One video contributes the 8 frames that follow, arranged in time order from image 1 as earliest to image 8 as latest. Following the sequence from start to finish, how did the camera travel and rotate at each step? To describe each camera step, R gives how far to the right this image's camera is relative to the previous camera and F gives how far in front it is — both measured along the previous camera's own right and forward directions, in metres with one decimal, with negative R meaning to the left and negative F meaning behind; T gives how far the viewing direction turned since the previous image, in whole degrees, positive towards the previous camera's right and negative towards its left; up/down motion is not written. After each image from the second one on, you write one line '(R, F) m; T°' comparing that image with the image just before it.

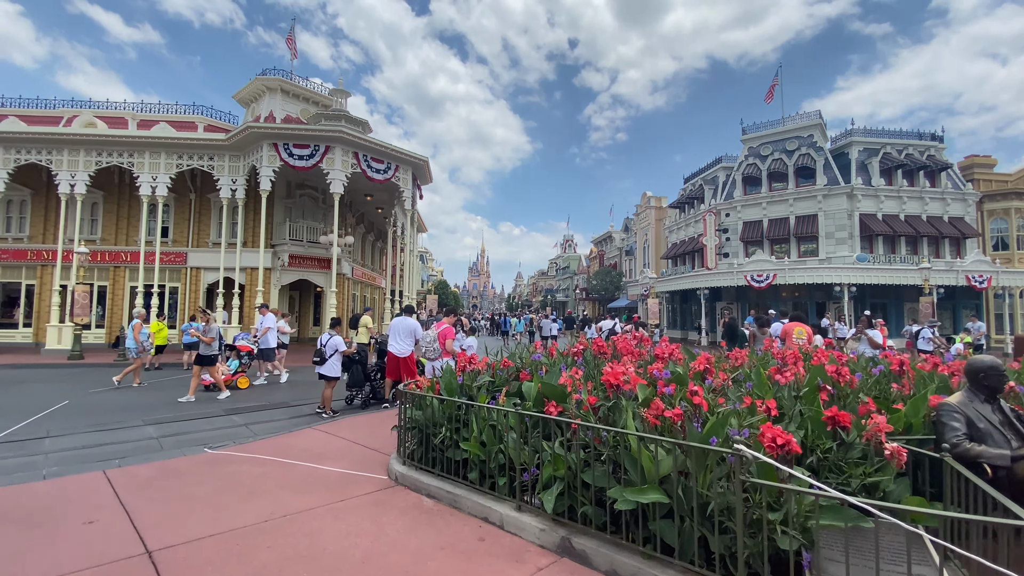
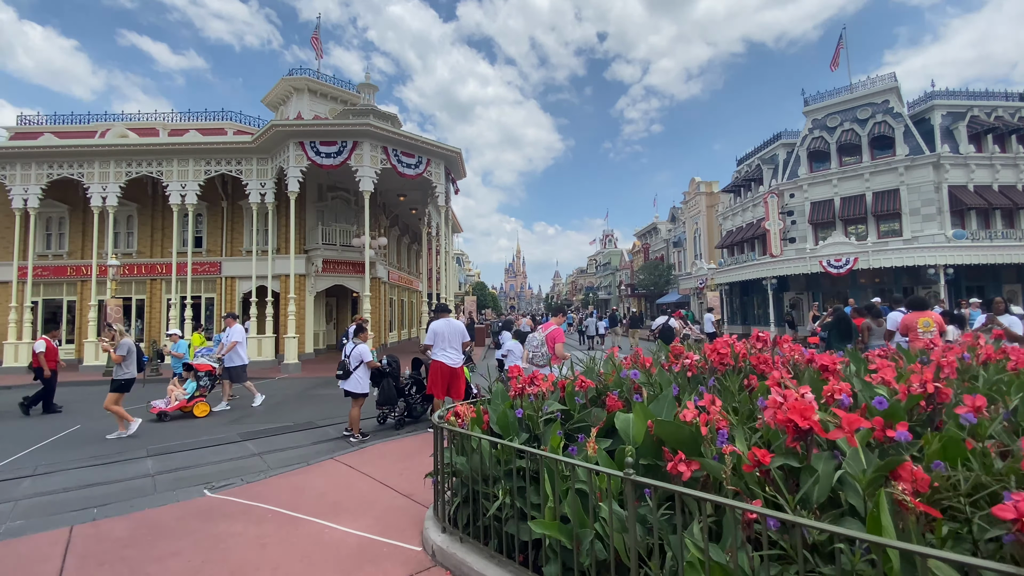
(-0.3, +1.5) m; -5°
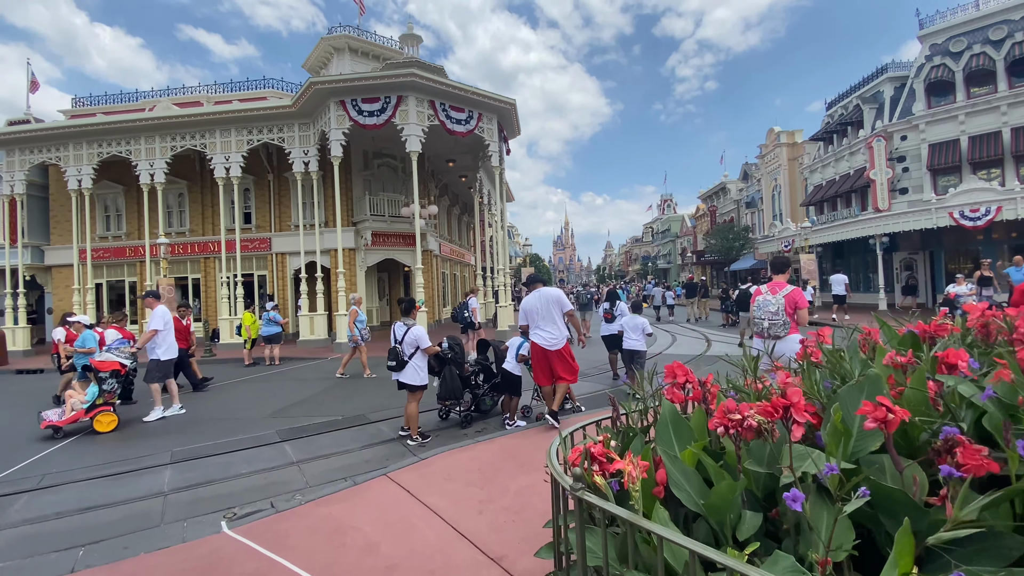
(-0.6, +1.7) m; -6°
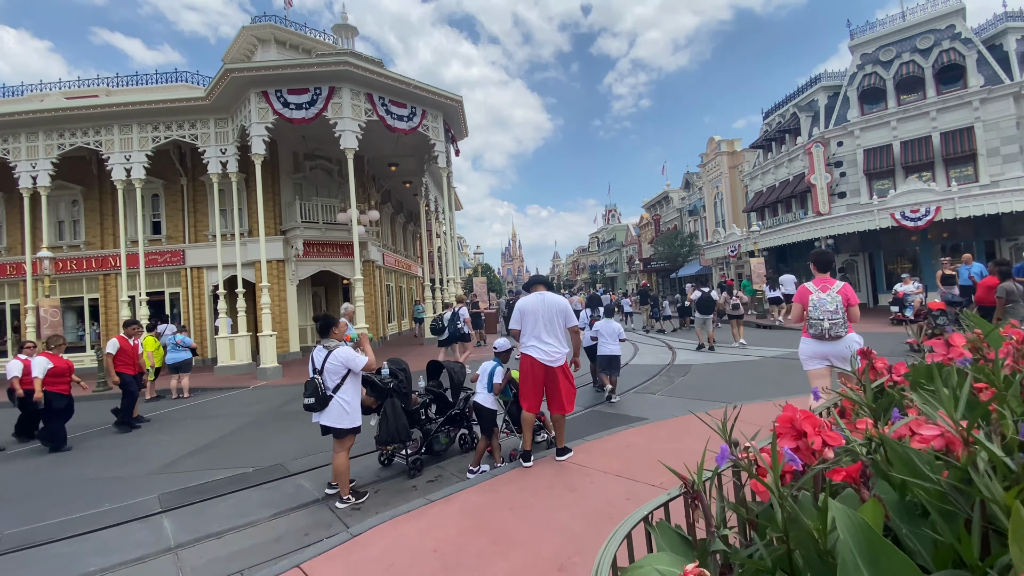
(-0.1, +1.2) m; +6°
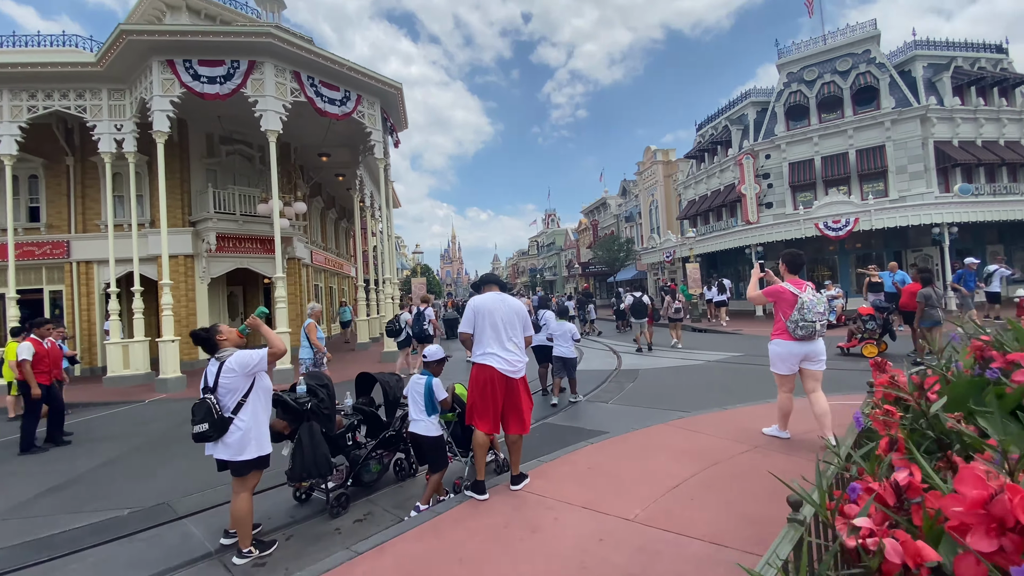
(-0.1, +0.7) m; +8°
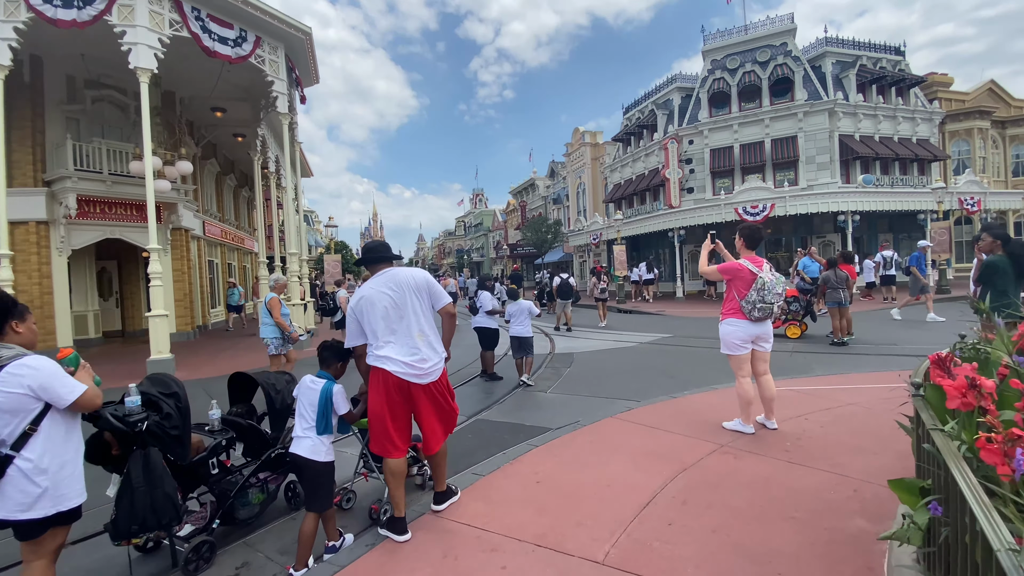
(0.0, +0.9) m; +9°
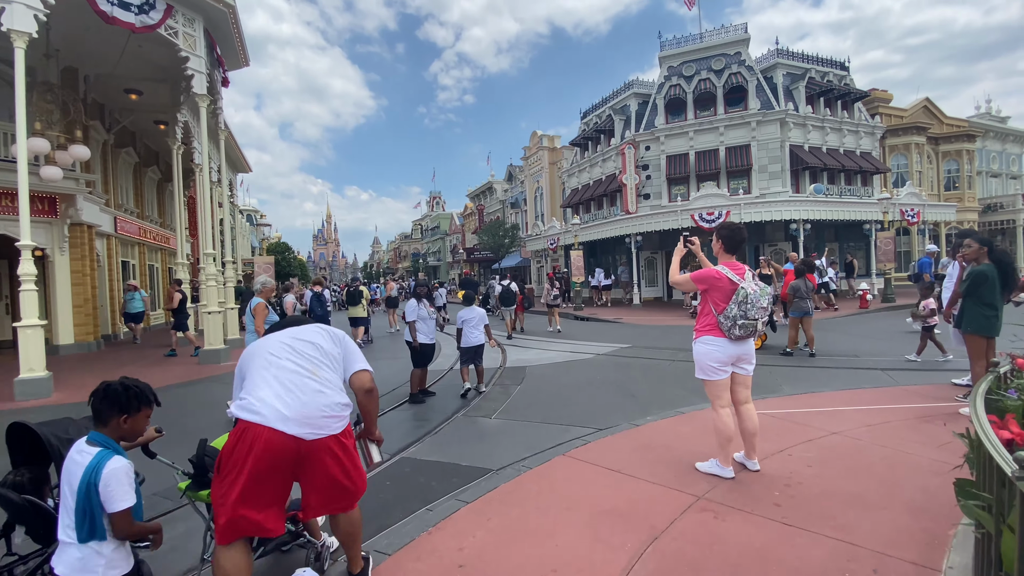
(+0.2, +0.8) m; +5°
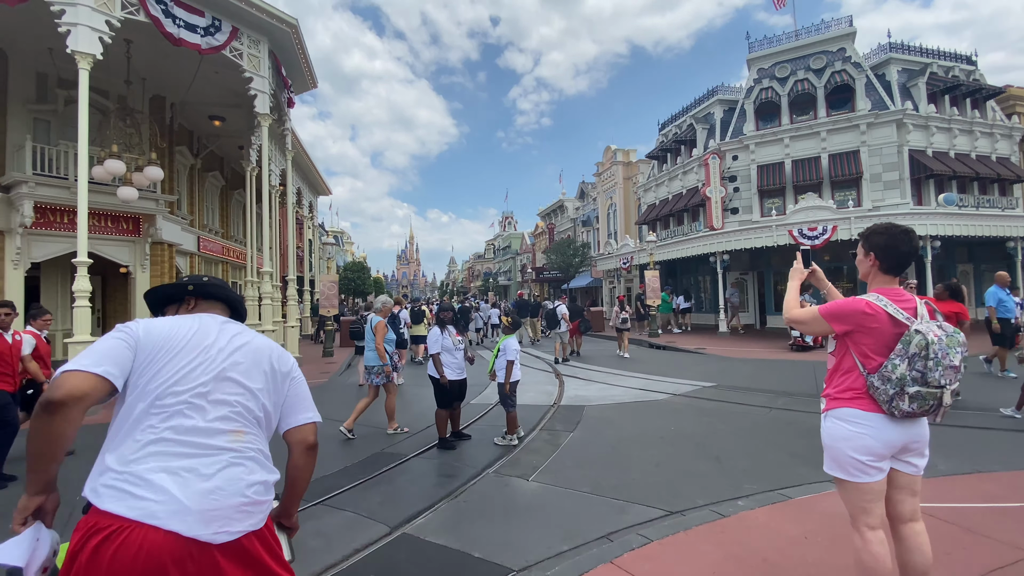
(+0.3, +1.0) m; -9°
